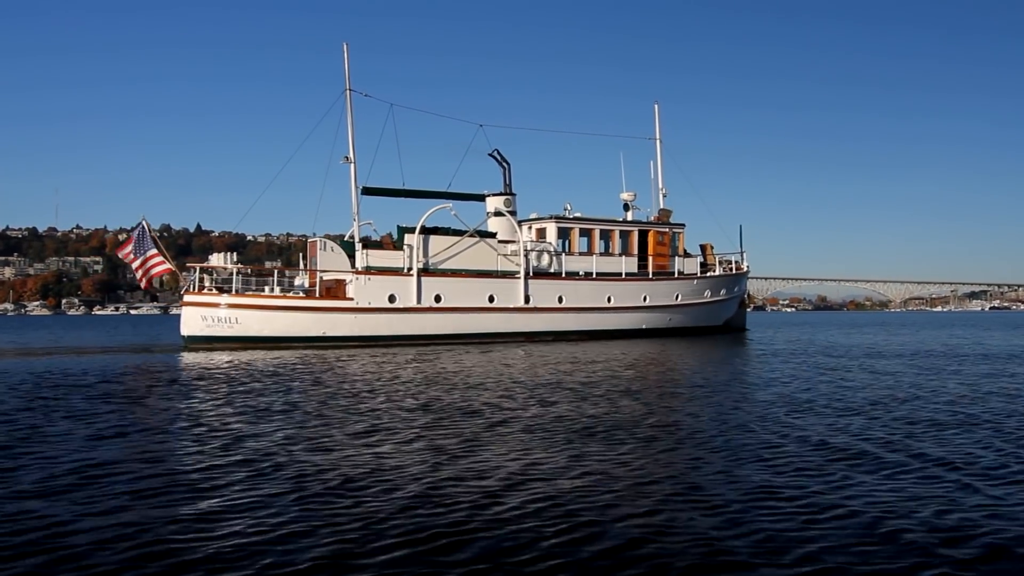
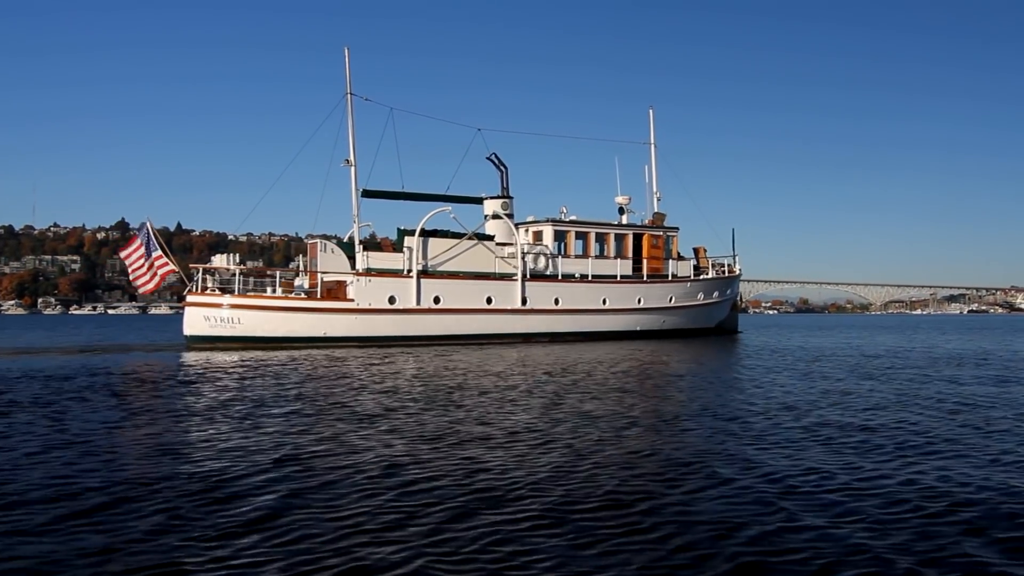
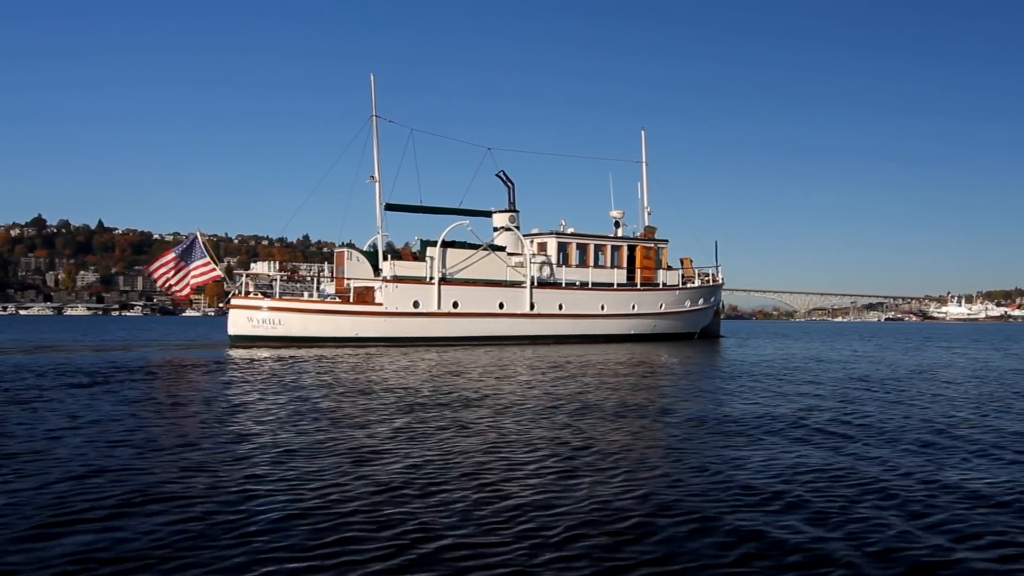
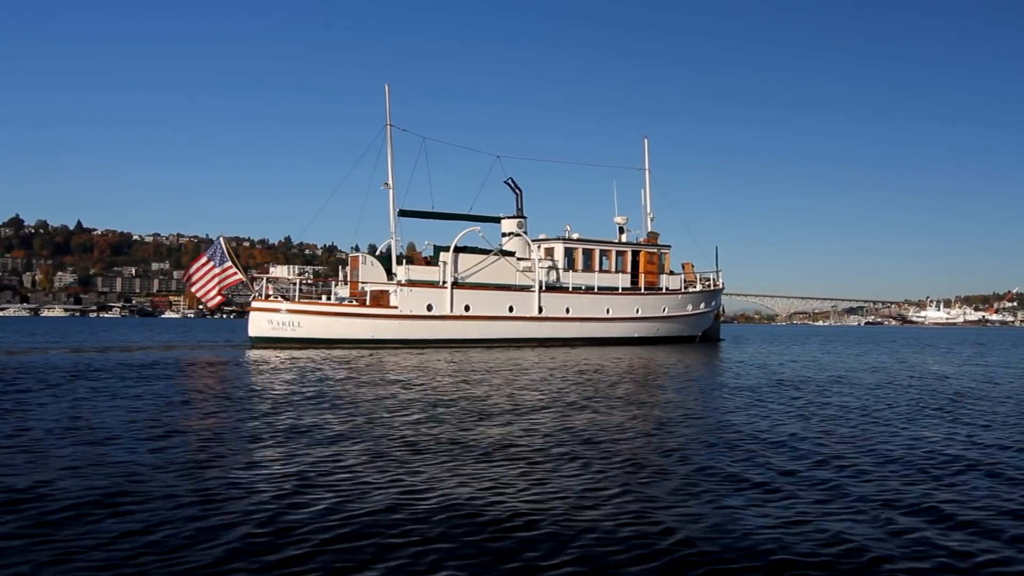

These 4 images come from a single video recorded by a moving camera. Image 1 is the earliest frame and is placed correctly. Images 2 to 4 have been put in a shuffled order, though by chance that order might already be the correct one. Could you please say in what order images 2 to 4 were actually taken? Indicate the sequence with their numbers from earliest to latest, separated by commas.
2, 3, 4
